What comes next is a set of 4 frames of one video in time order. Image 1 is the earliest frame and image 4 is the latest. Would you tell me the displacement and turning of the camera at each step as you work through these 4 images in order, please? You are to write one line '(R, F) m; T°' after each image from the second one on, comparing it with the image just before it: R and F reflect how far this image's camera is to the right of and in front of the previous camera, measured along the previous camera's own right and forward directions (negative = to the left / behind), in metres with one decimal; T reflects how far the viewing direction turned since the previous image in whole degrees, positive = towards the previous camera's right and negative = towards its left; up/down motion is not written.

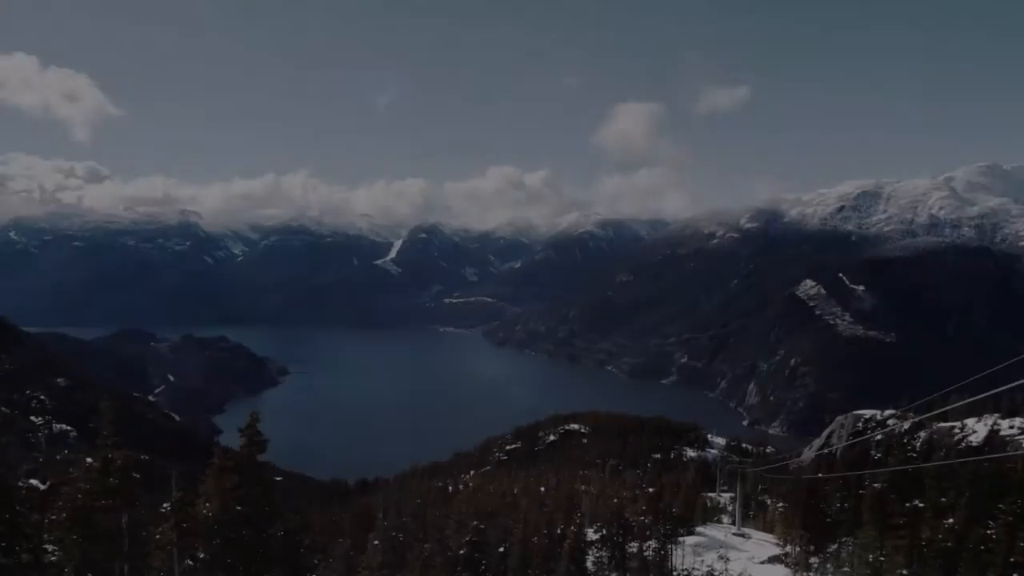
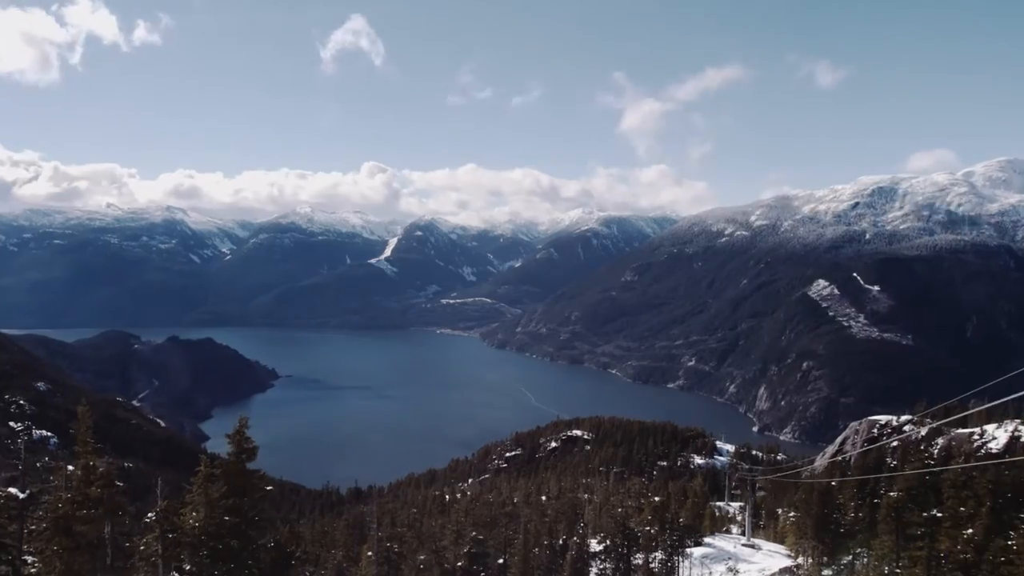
(-0.1, +1.5) m; 0°
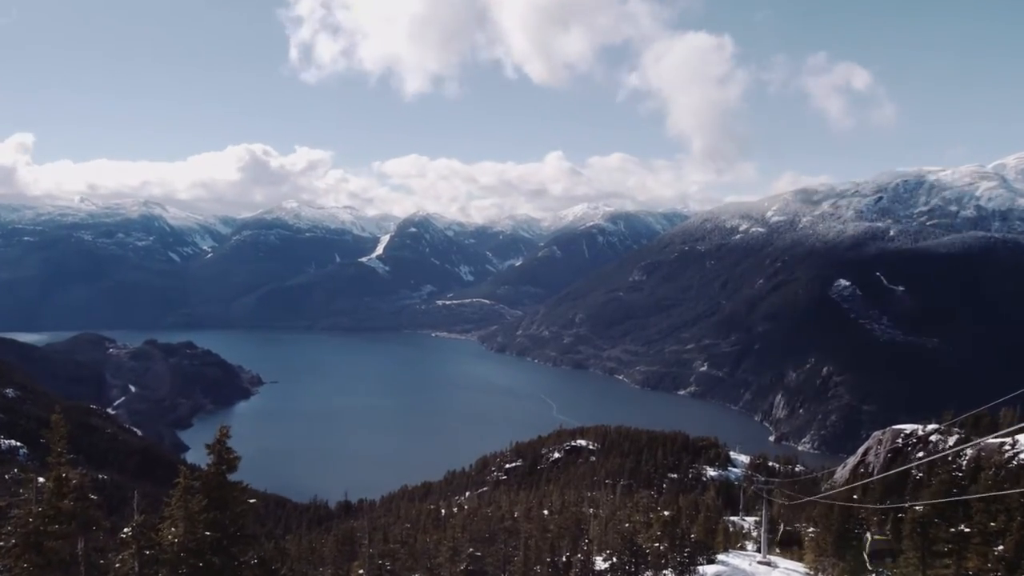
(-0.1, +2.2) m; 0°
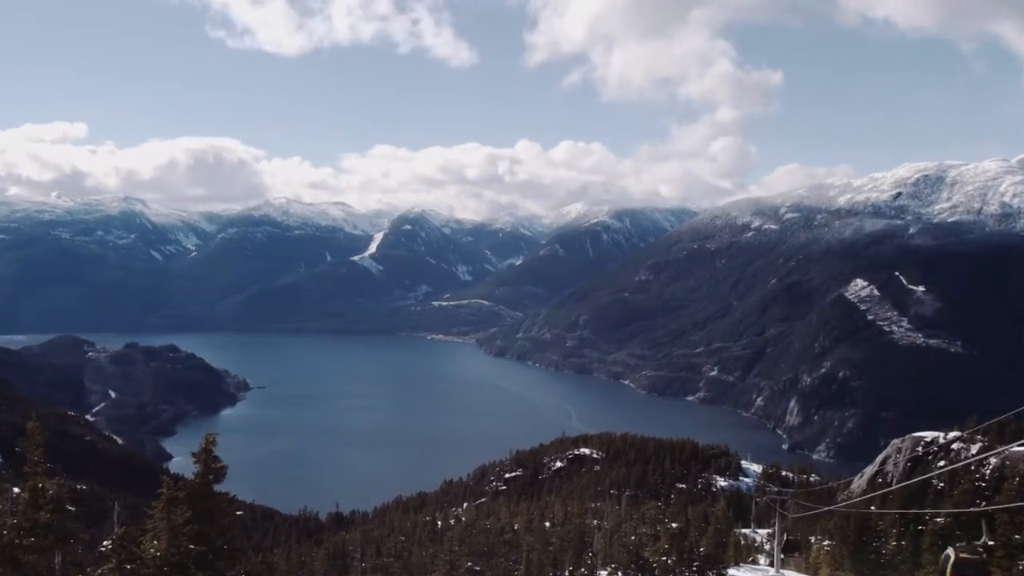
(-0.1, +1.6) m; 0°
